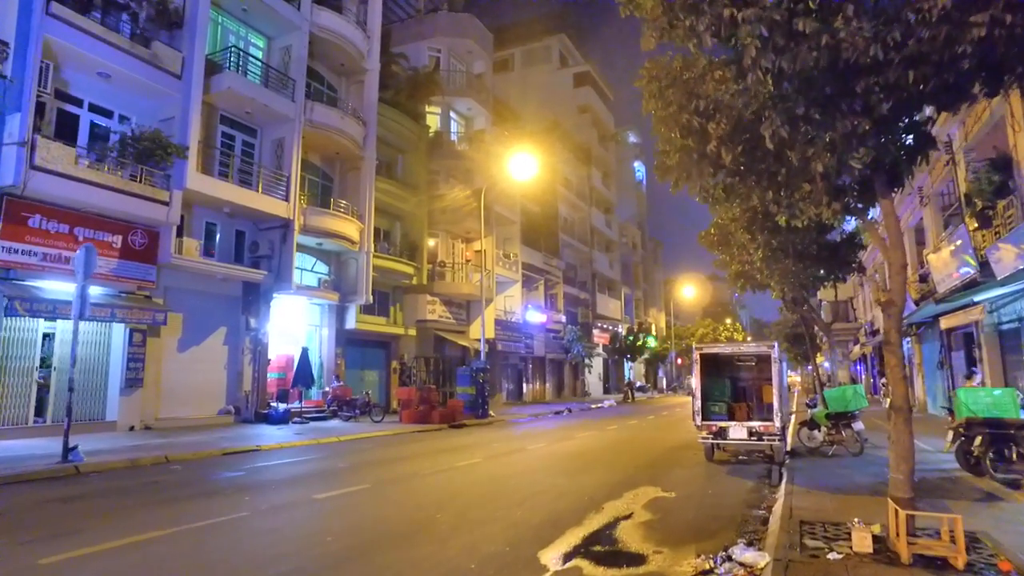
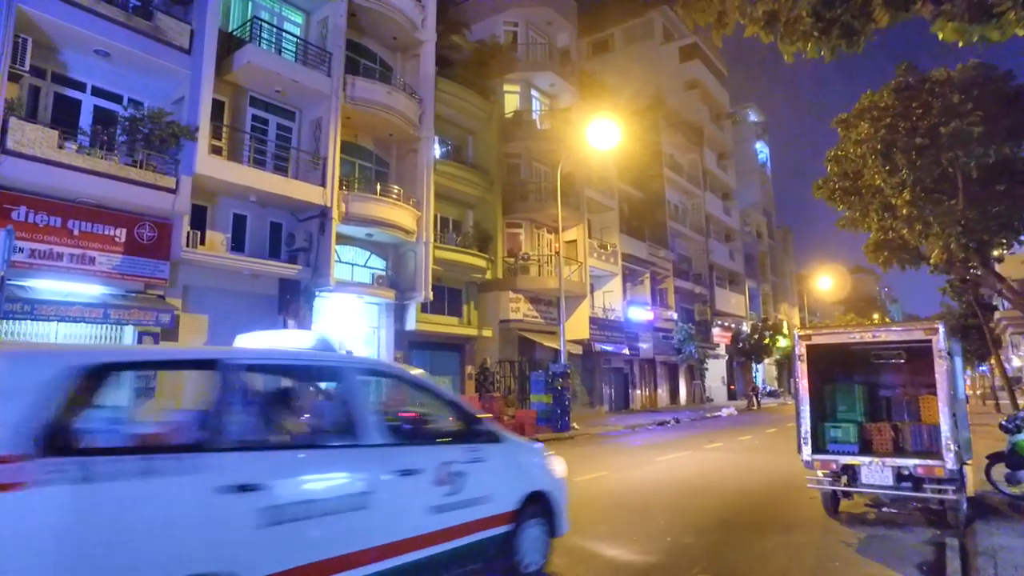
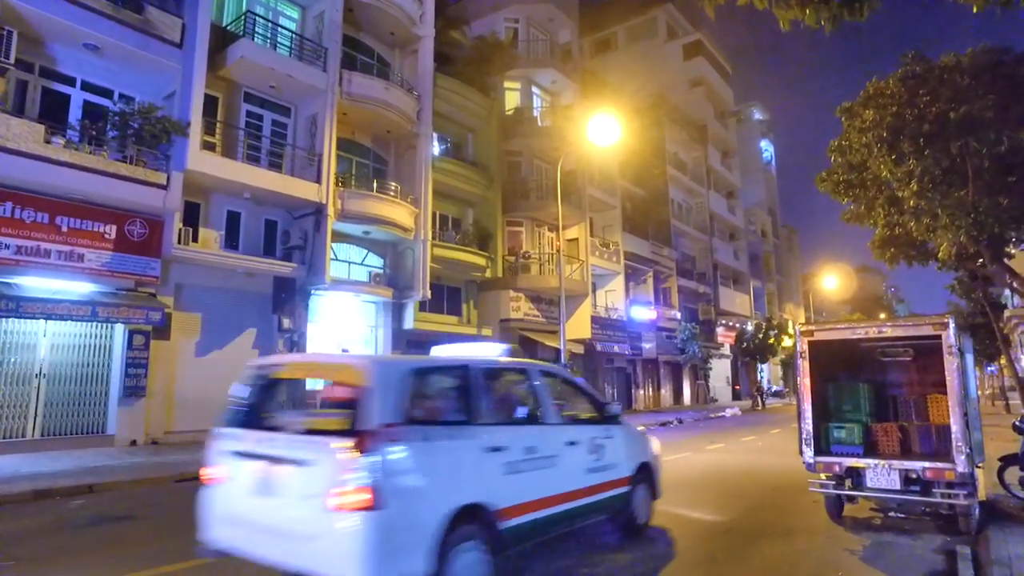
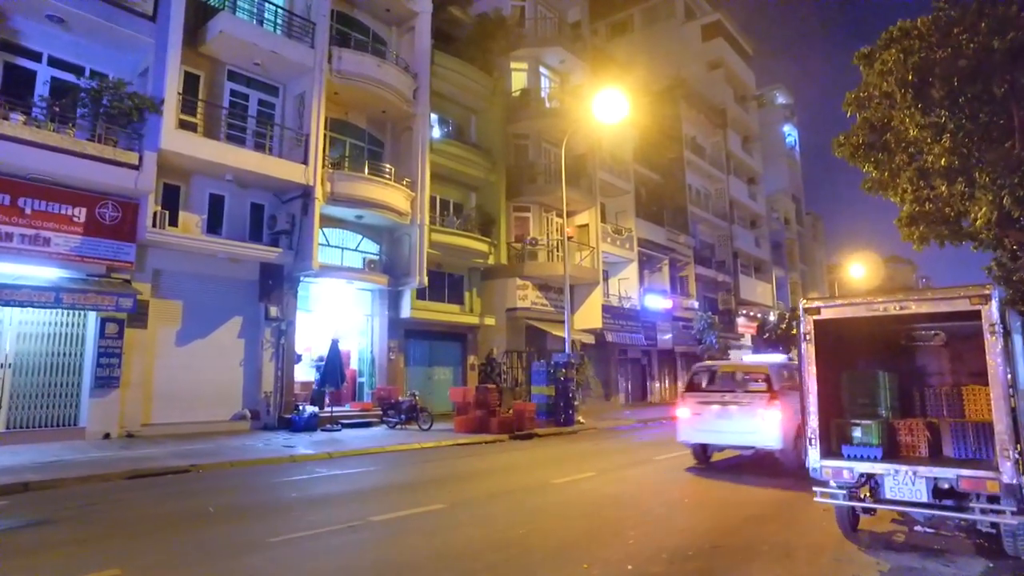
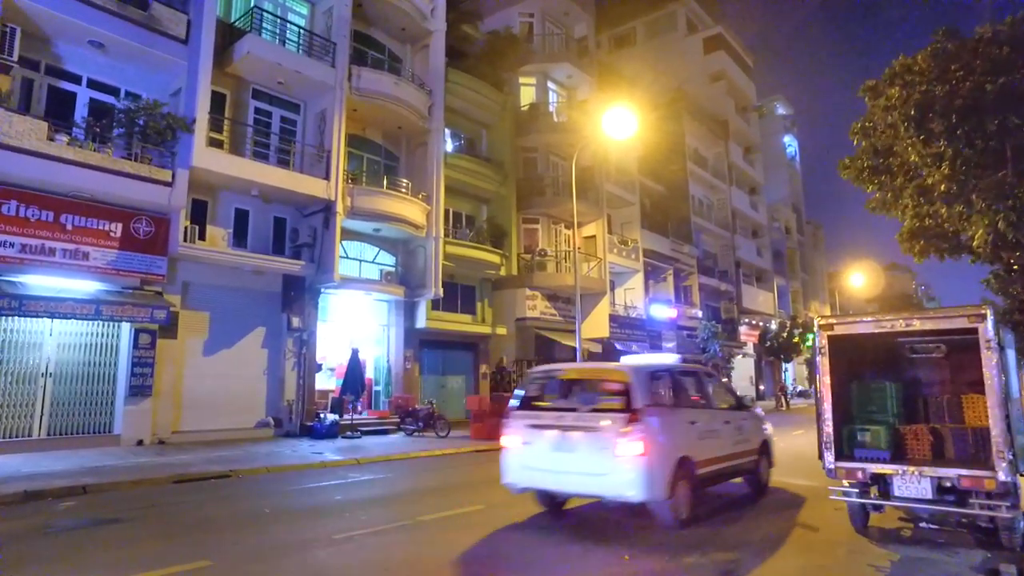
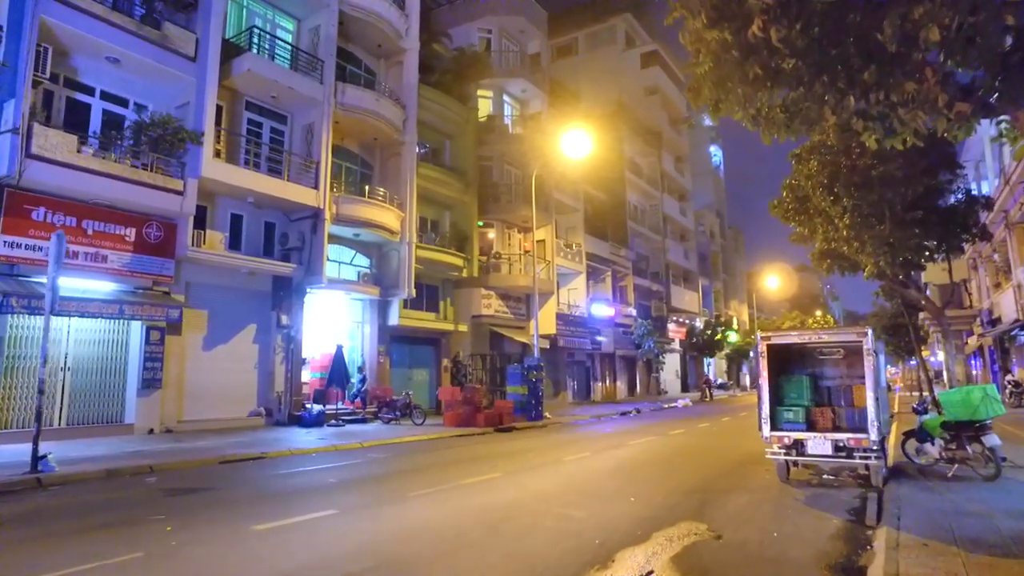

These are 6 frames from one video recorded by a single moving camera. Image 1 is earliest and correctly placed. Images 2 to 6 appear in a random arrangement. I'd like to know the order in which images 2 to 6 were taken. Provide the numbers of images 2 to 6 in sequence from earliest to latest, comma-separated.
6, 2, 3, 5, 4
